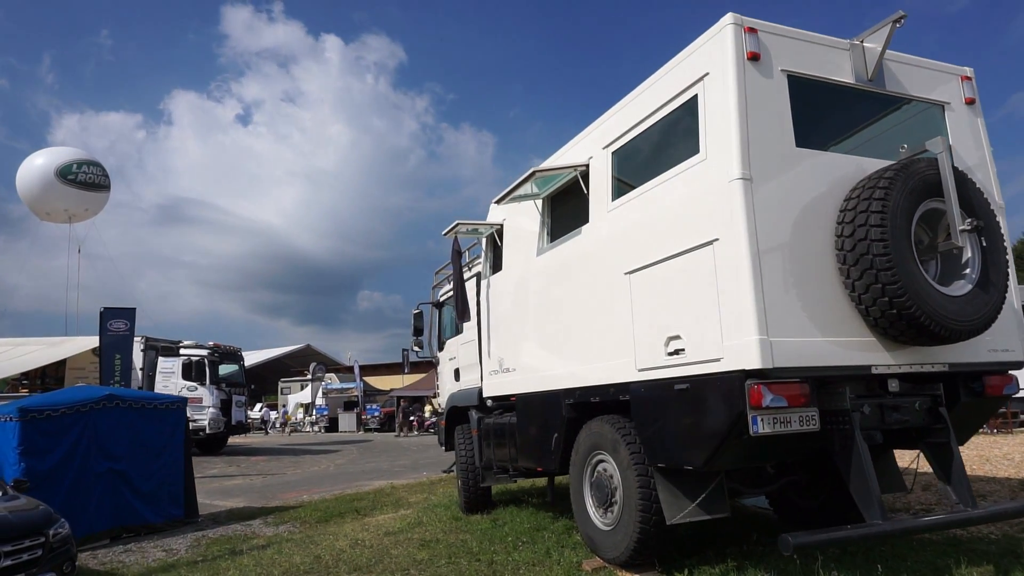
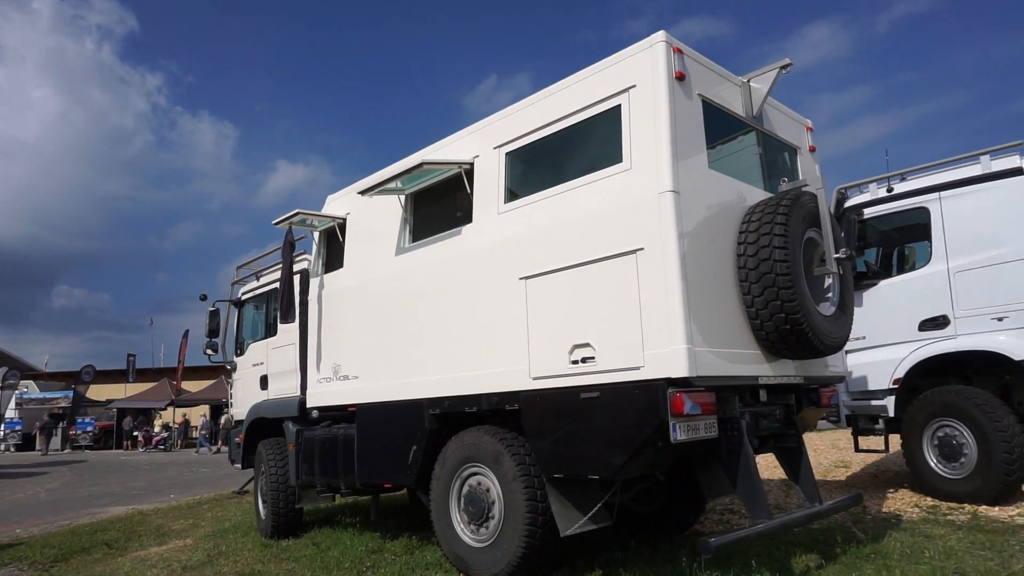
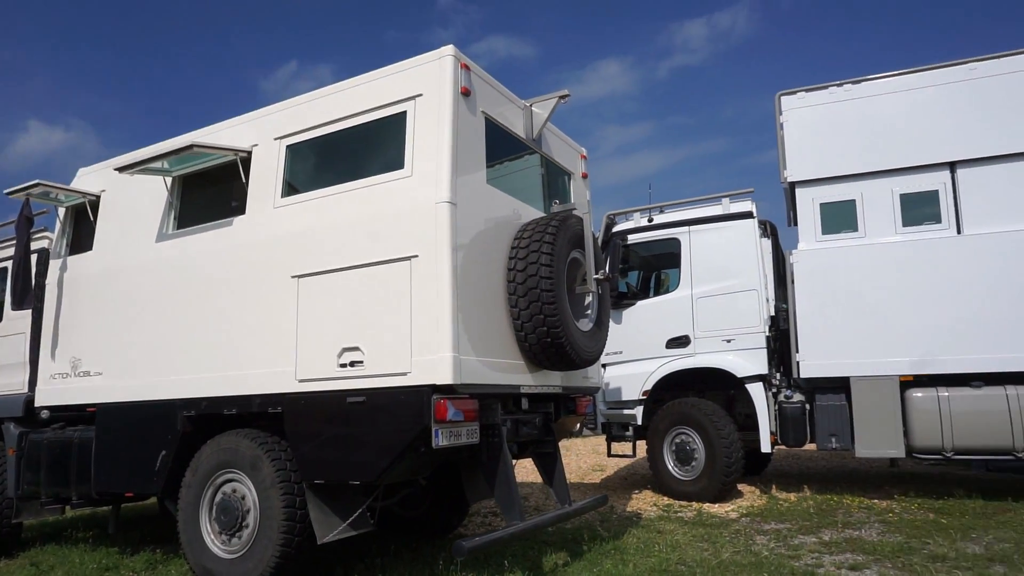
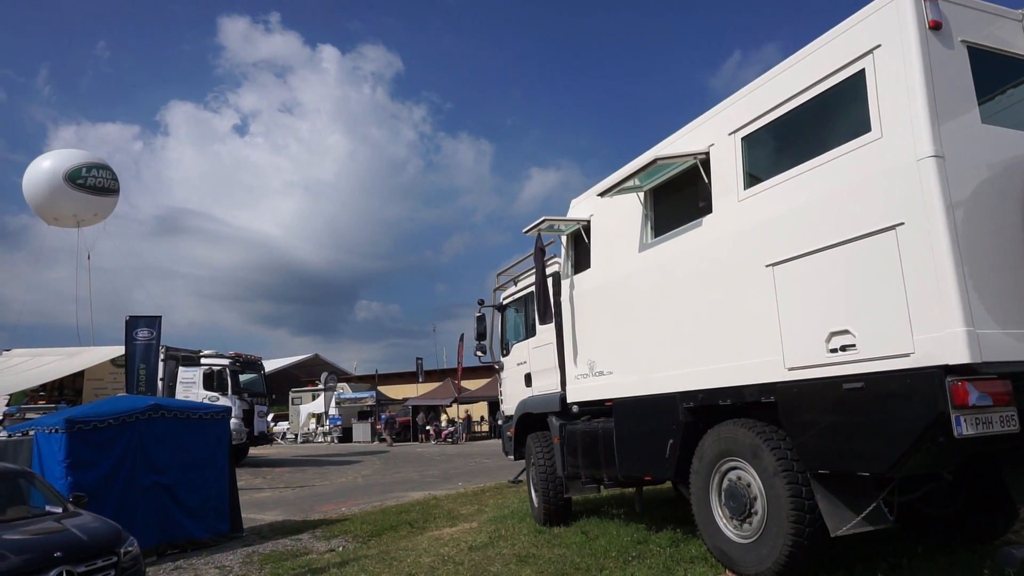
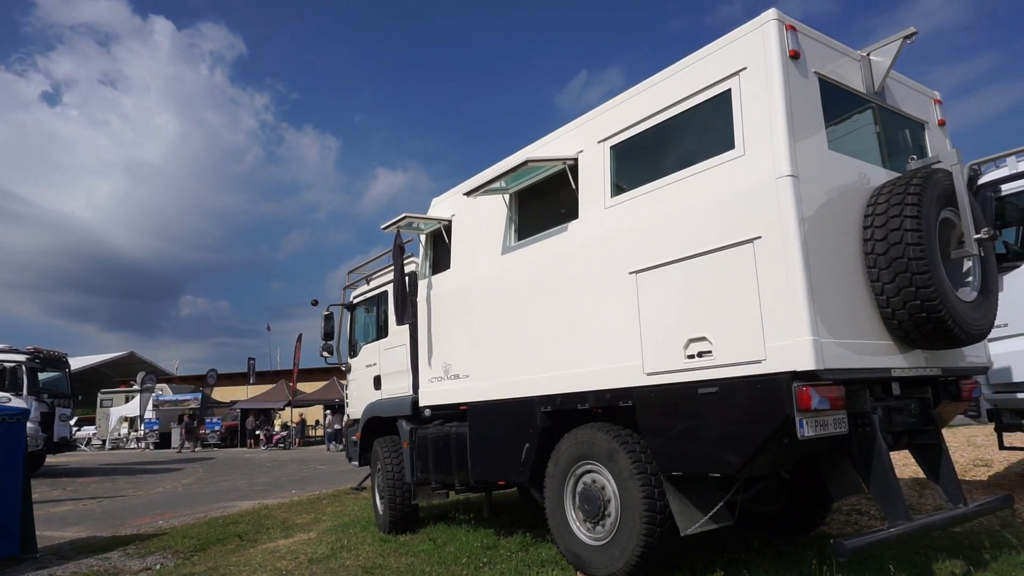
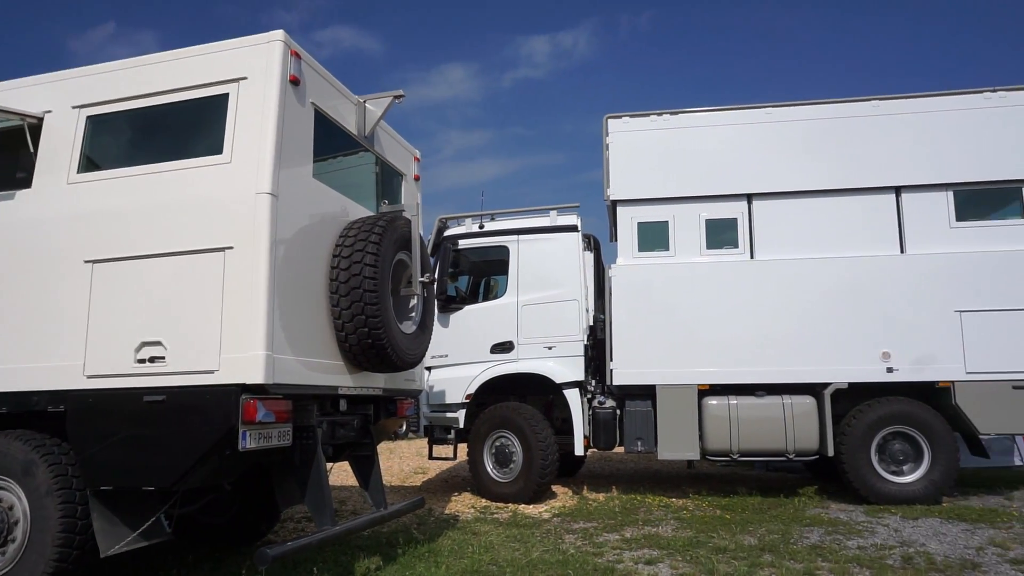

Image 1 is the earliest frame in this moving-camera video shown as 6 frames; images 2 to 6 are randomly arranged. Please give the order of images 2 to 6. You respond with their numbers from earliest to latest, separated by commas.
4, 5, 2, 3, 6
